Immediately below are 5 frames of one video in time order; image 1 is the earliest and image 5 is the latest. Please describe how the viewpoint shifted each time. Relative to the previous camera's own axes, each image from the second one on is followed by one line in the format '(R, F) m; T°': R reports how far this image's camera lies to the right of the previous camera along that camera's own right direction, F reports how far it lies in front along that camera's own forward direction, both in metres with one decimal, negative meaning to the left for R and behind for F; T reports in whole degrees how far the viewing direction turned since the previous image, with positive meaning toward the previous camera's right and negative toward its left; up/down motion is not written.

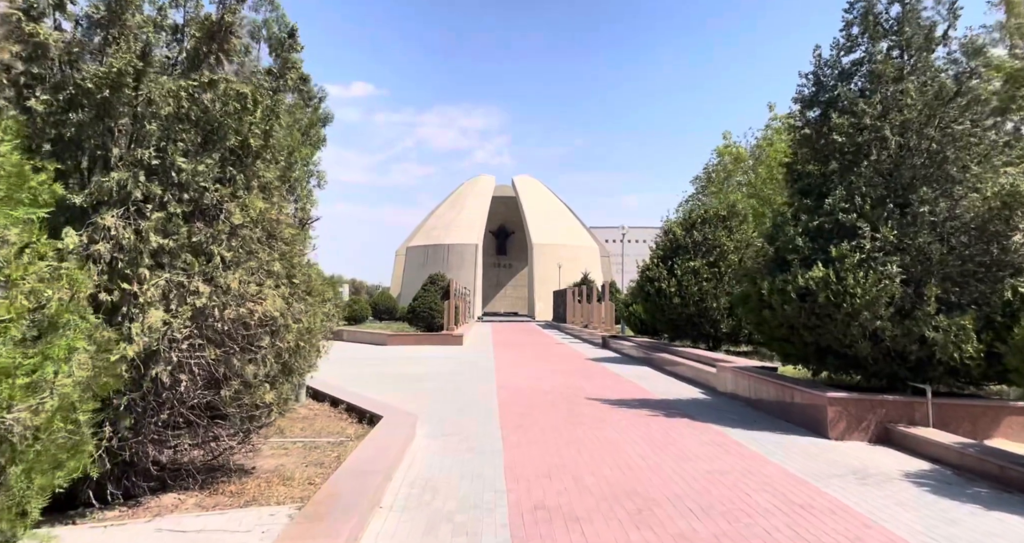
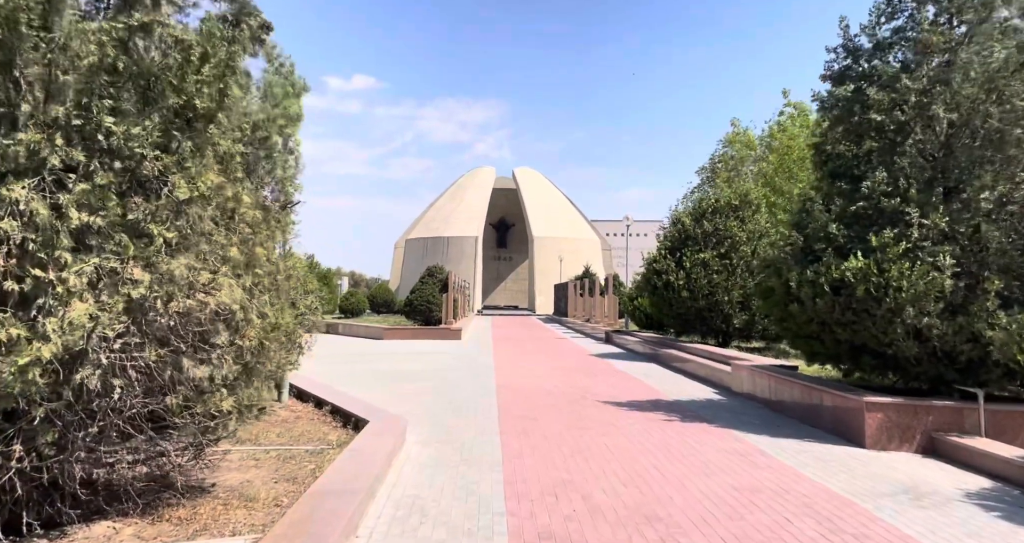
(0.0, +0.6) m; 0°
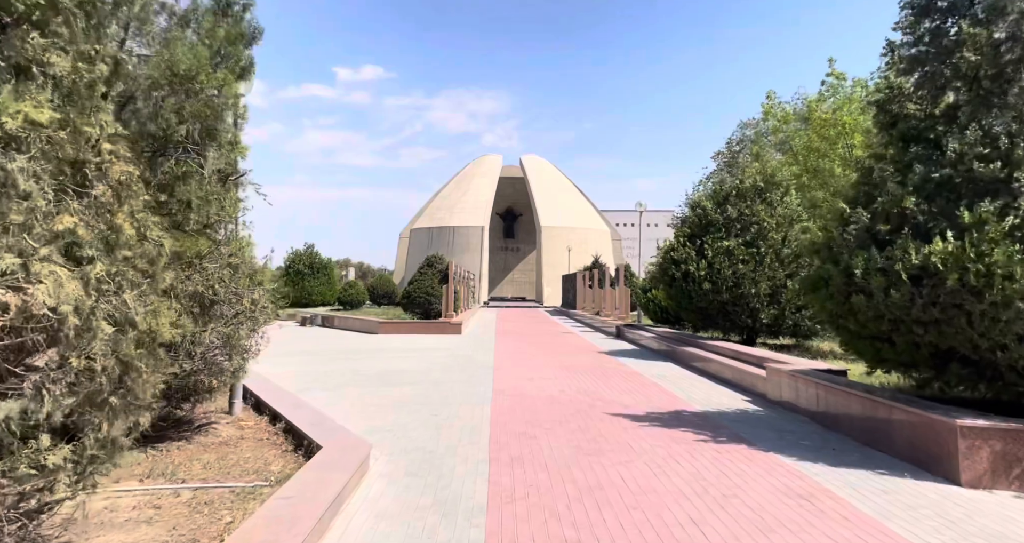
(+0.1, +1.2) m; -1°
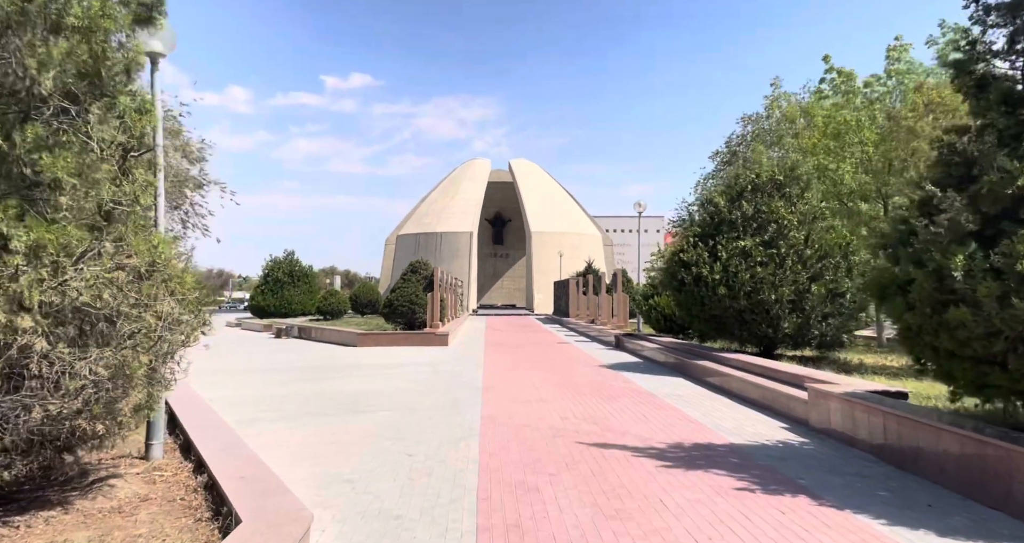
(0.0, +1.2) m; +1°
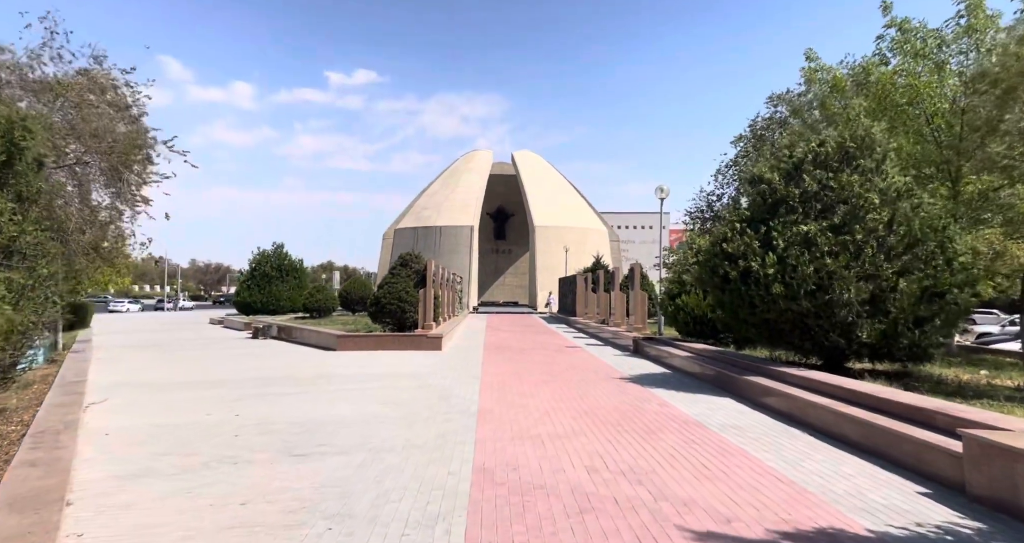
(0.0, +2.0) m; 0°
